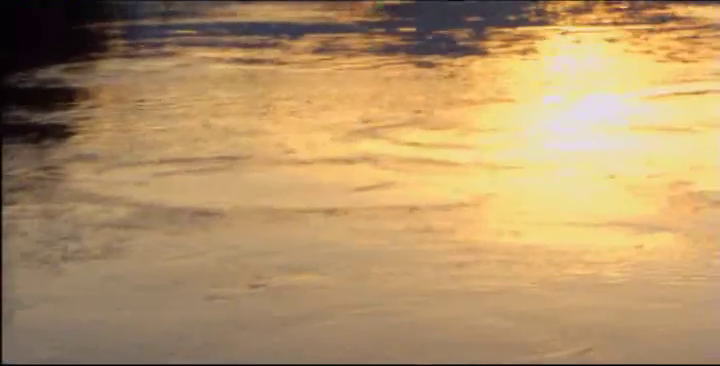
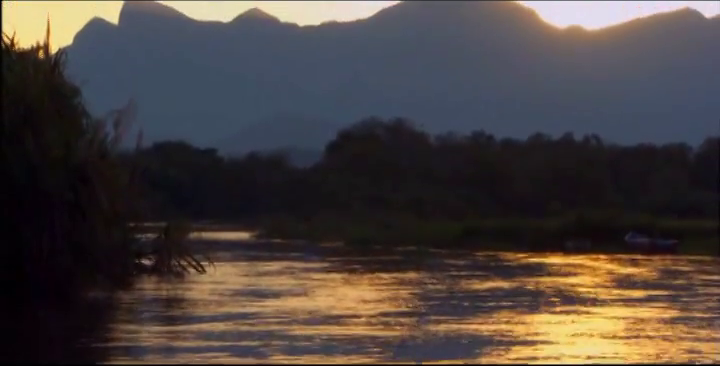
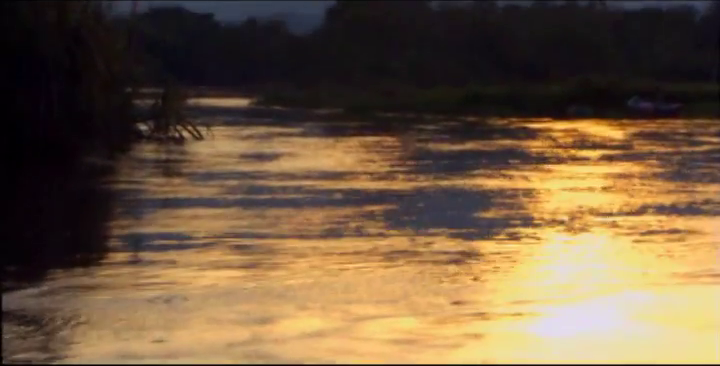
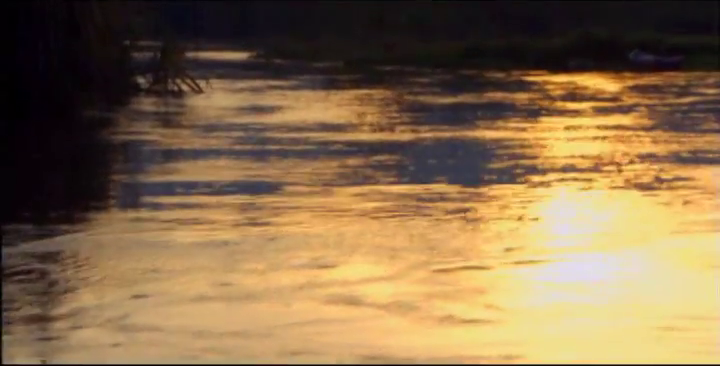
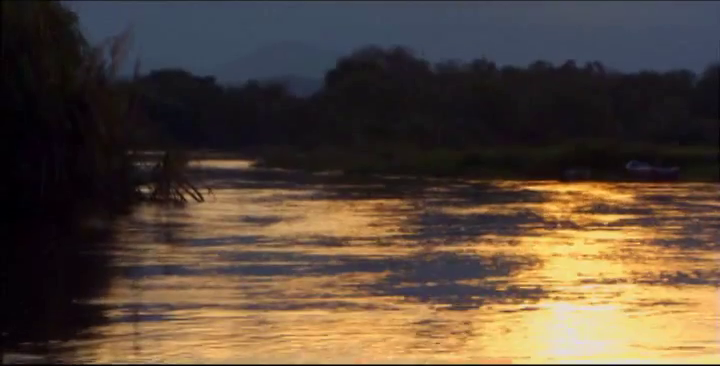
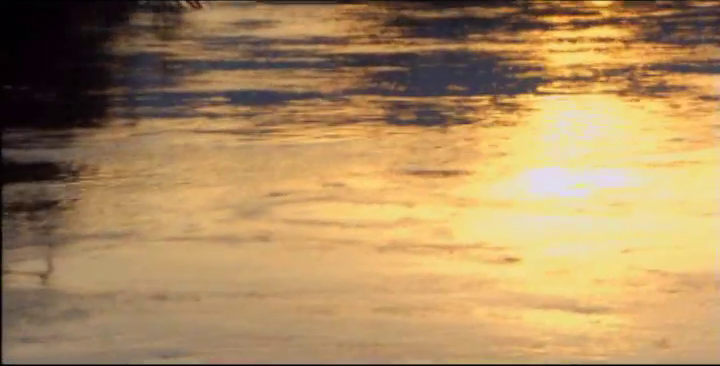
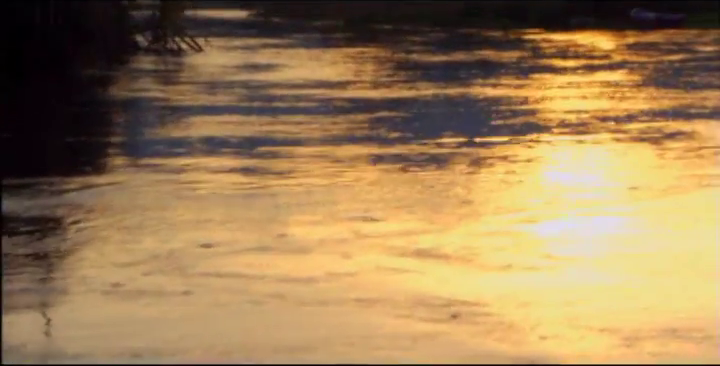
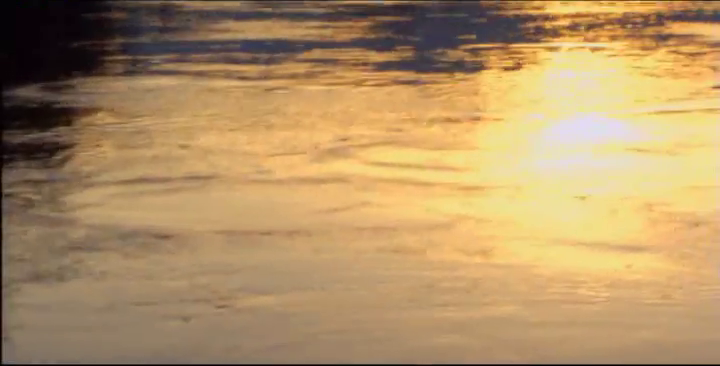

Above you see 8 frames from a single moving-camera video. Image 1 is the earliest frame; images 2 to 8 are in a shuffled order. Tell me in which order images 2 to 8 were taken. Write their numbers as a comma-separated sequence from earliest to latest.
8, 6, 7, 4, 3, 5, 2
